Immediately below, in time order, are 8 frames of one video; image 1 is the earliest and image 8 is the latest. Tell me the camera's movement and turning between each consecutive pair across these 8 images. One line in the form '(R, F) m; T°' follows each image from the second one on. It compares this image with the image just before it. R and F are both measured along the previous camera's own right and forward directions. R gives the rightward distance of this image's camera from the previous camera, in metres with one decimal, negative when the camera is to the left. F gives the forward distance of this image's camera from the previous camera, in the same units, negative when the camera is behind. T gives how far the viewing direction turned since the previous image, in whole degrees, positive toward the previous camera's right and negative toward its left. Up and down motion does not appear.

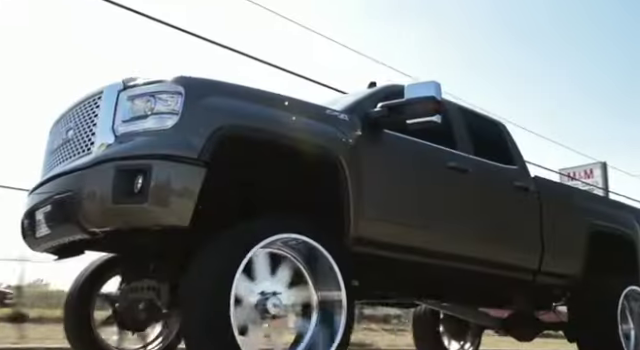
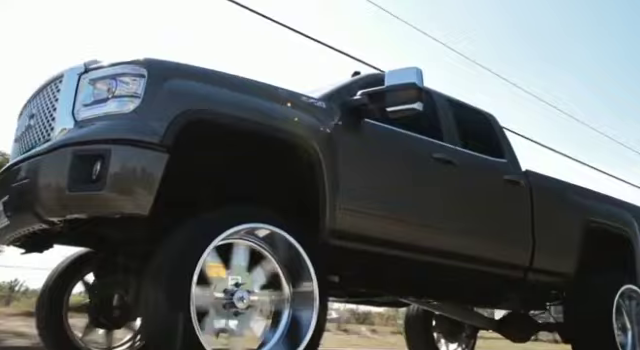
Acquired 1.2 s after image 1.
(+0.1, +0.1) m; 0°
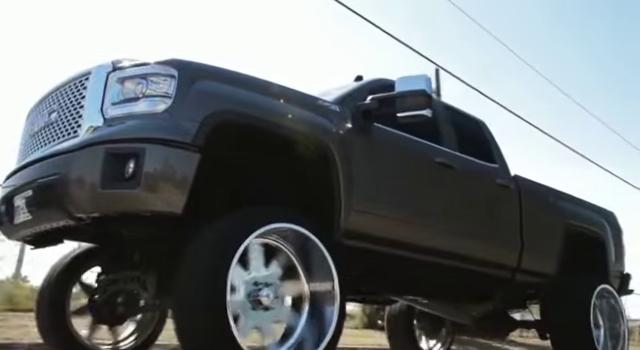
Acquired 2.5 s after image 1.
(-0.3, -0.1) m; +4°
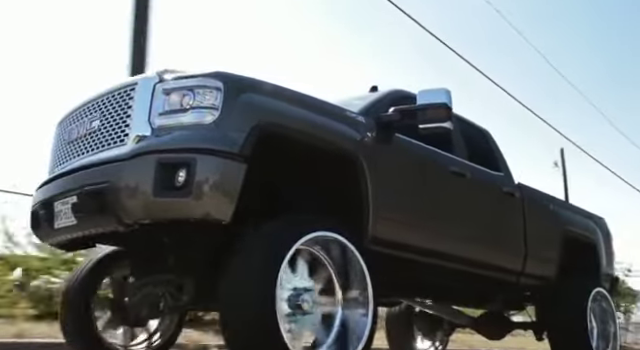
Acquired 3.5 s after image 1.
(-0.3, -0.1) m; +3°
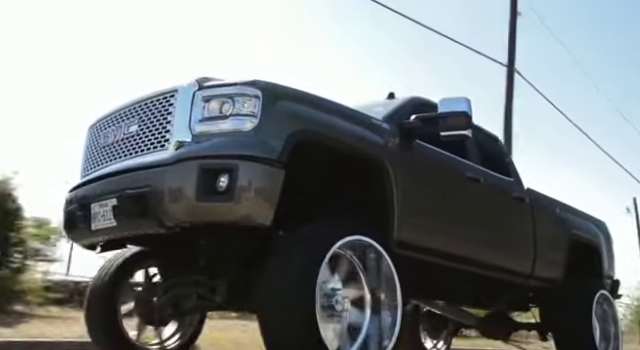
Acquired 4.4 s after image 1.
(-0.2, -0.1) m; +1°
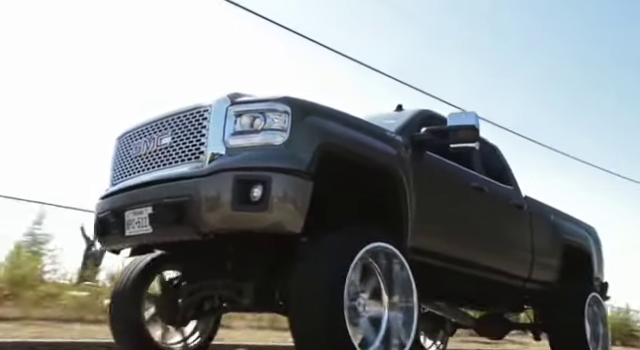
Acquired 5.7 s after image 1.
(-0.2, -0.2) m; +2°
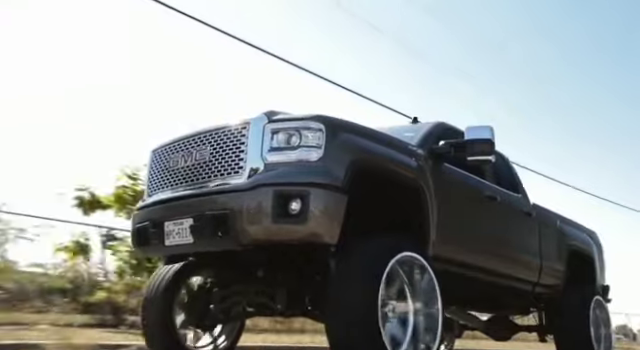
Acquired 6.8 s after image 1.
(-0.2, -0.2) m; +1°
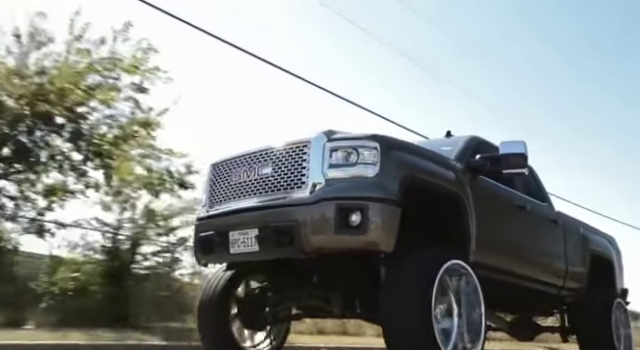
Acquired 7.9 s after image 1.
(-0.3, -0.3) m; 0°
